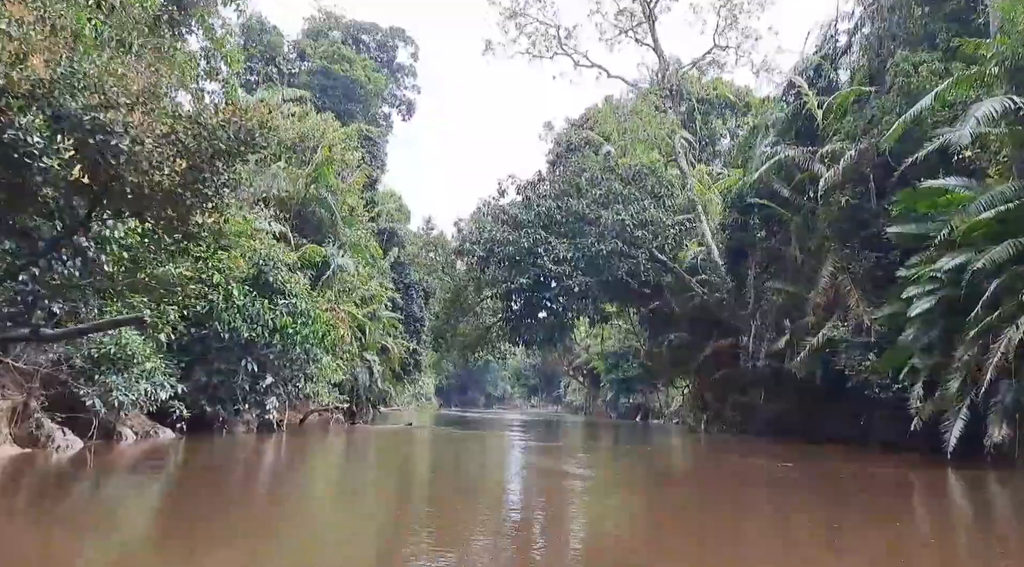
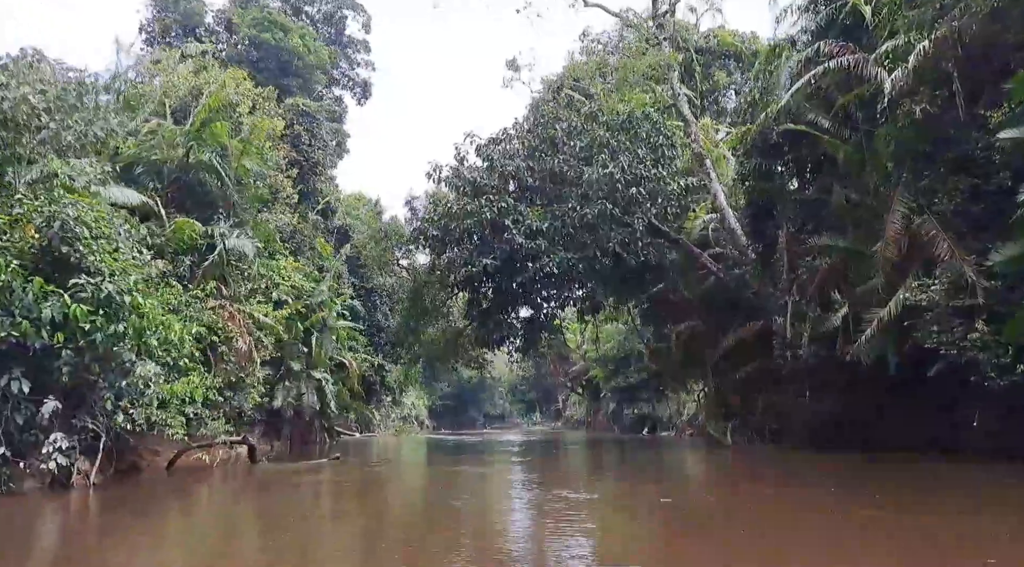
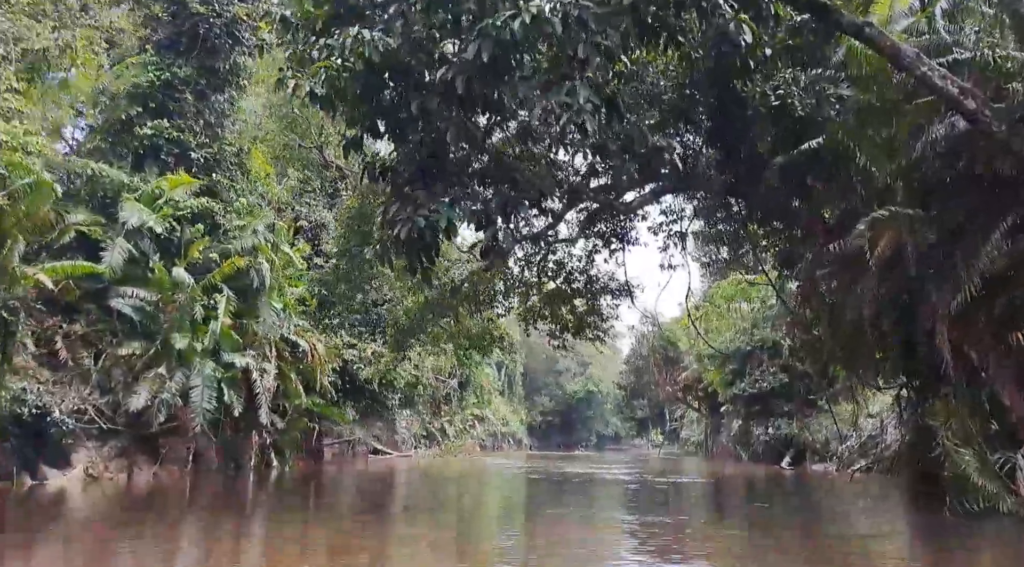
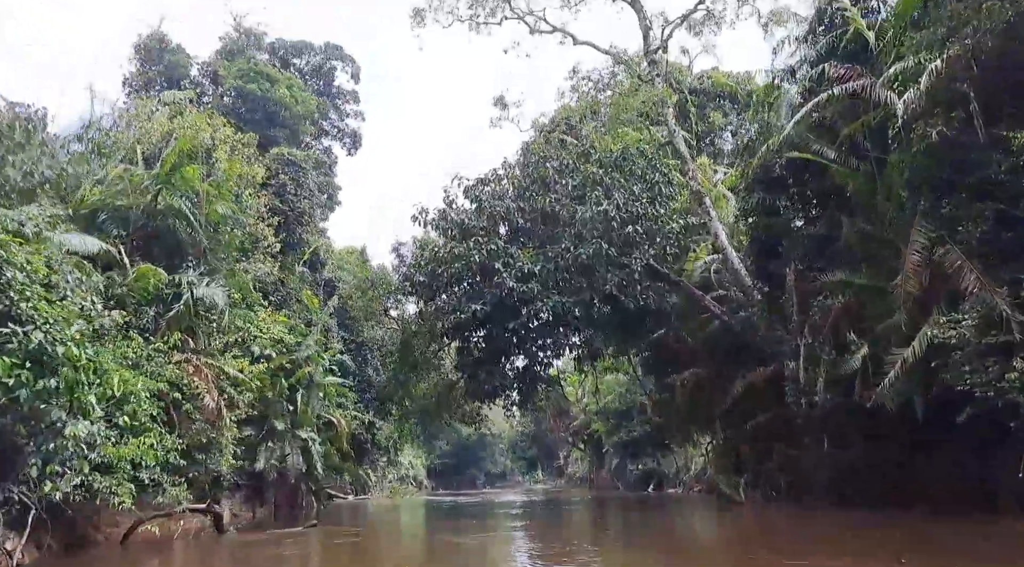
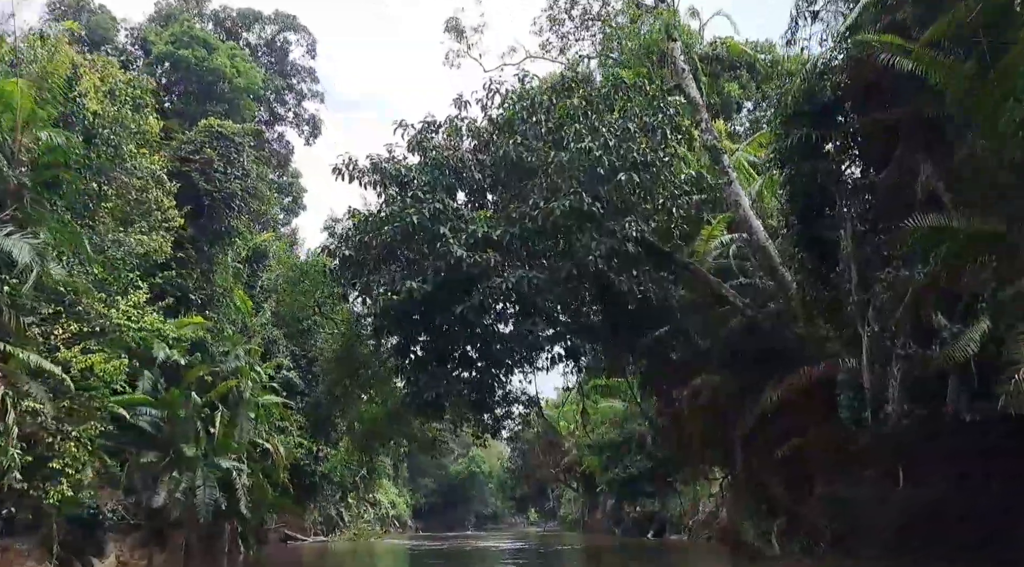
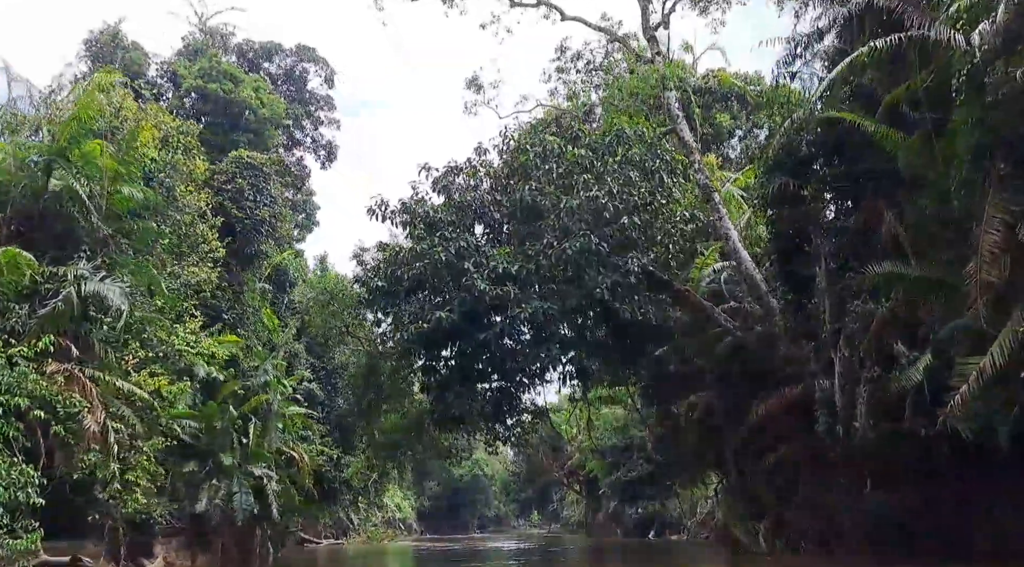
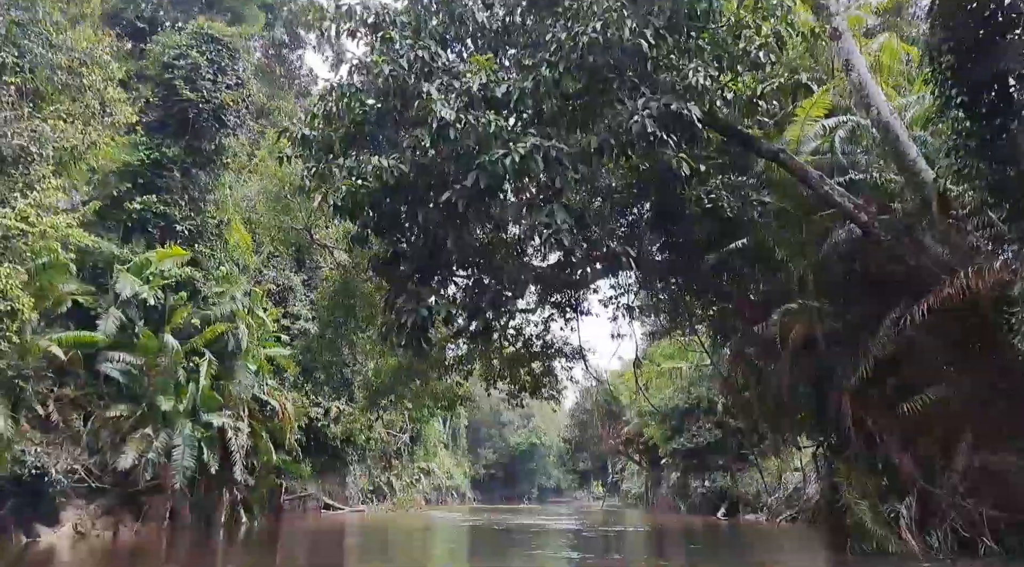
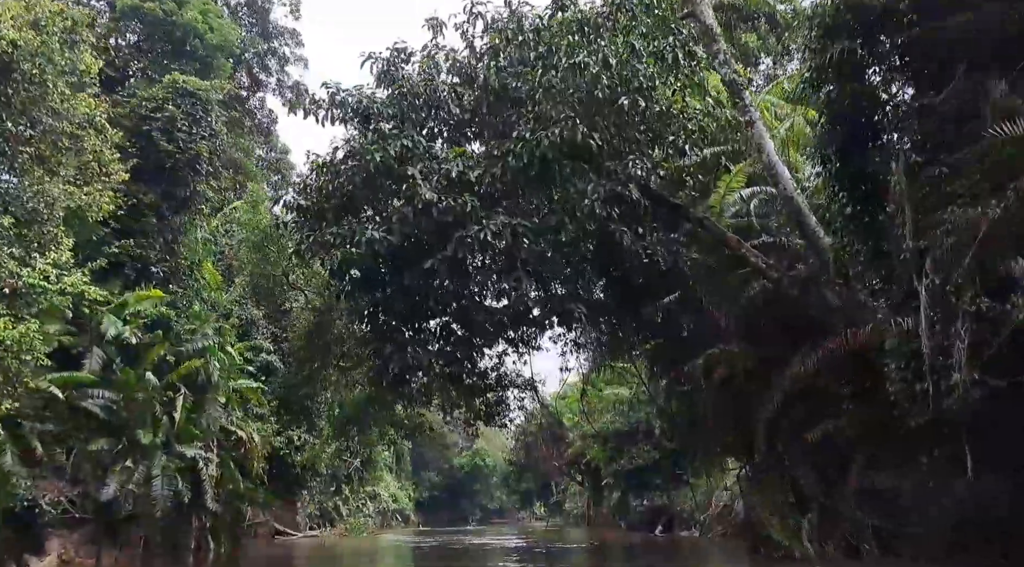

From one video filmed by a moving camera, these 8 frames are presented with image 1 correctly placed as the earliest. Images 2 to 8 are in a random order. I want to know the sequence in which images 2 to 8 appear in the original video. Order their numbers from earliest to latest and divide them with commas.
2, 4, 6, 5, 8, 7, 3
